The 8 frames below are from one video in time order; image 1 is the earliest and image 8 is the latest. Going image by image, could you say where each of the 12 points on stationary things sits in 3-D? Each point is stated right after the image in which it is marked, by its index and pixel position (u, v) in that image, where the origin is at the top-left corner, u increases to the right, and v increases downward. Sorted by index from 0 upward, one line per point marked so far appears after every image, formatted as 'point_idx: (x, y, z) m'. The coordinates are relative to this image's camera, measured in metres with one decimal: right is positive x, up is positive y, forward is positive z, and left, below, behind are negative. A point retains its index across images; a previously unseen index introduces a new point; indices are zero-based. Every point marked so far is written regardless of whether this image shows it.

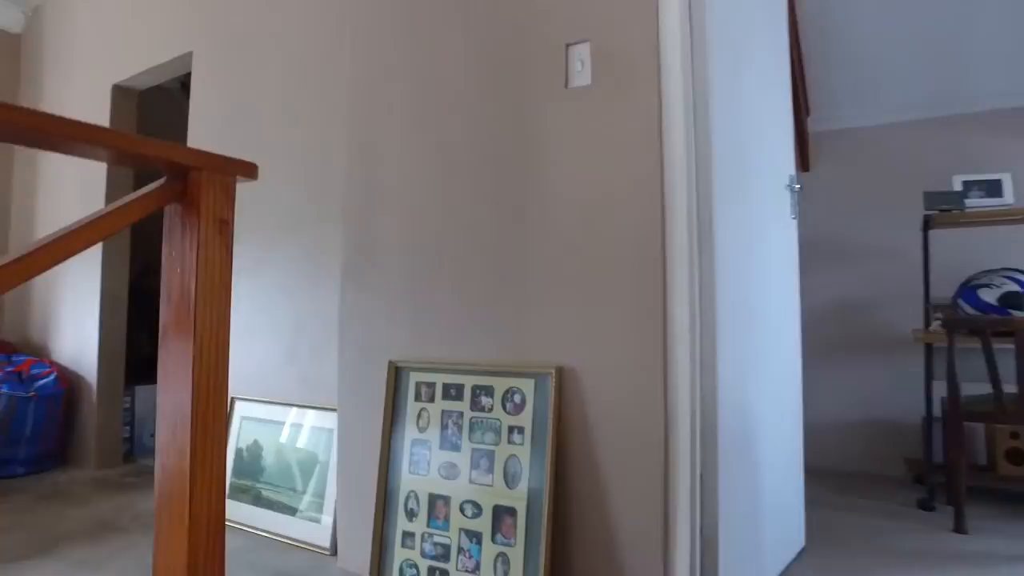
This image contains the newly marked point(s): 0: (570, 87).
0: (+0.2, +0.5, +1.7) m
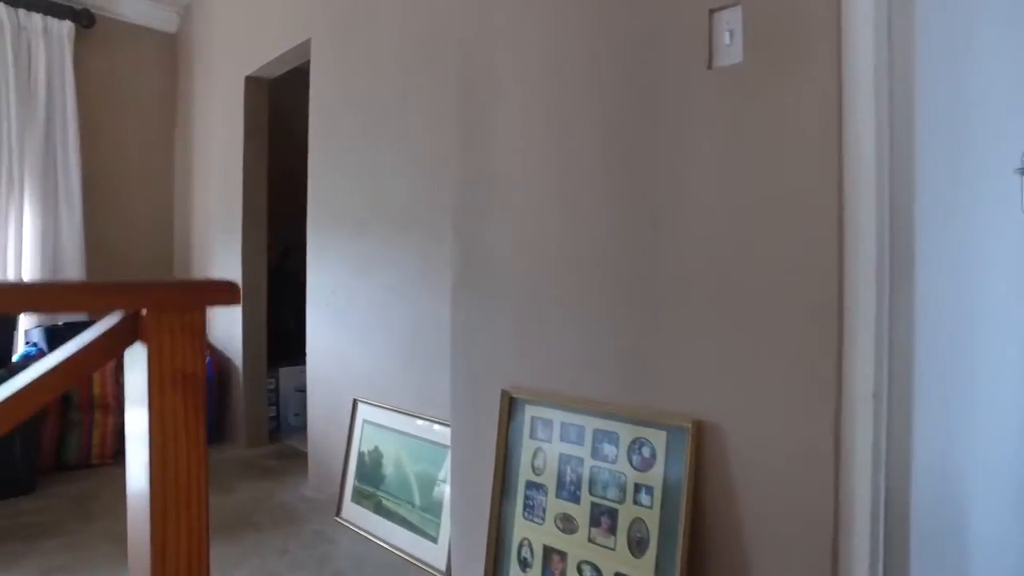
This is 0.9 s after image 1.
0: (+0.4, +0.5, +1.3) m
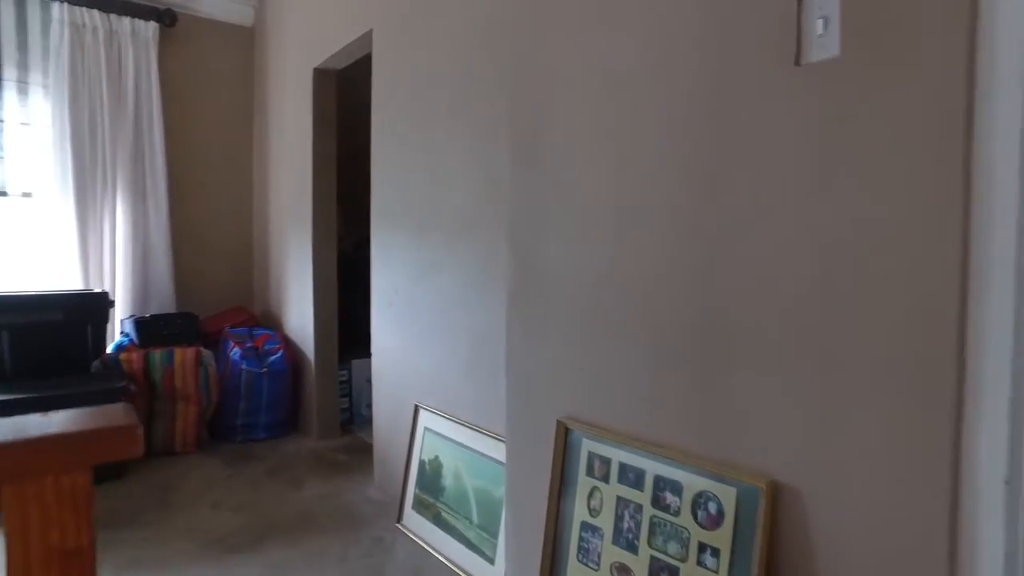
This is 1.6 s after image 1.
0: (+0.5, +0.4, +1.1) m
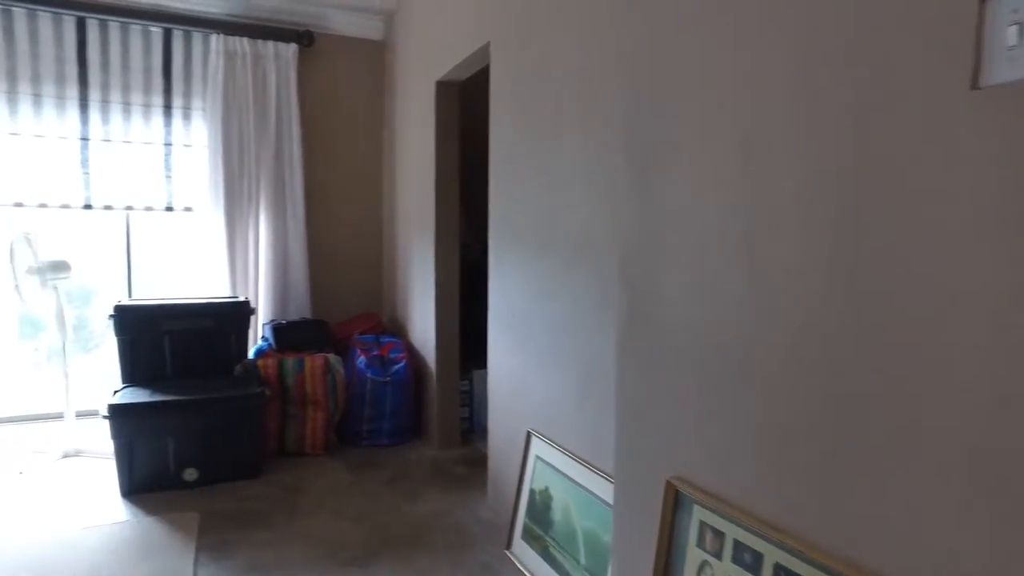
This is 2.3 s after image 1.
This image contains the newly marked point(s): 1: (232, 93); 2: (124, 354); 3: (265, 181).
0: (+0.6, +0.3, +0.9) m
1: (-1.8, +1.2, +4.1) m
2: (-2.0, -0.4, +3.4) m
3: (-1.6, +0.7, +4.2) m
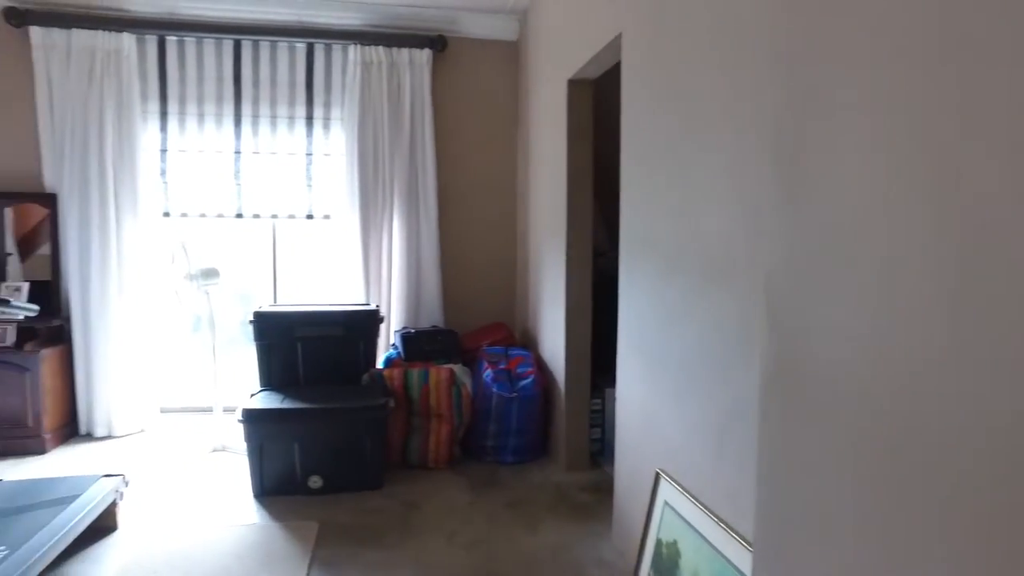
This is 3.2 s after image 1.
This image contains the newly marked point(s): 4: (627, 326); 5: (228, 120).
0: (+0.7, +0.2, +0.5) m
1: (-0.9, +1.2, +4.1) m
2: (-1.4, -0.4, +3.6) m
3: (-0.7, +0.6, +4.2) m
4: (+0.4, -0.1, +2.6) m
5: (-1.8, +1.0, +4.1) m
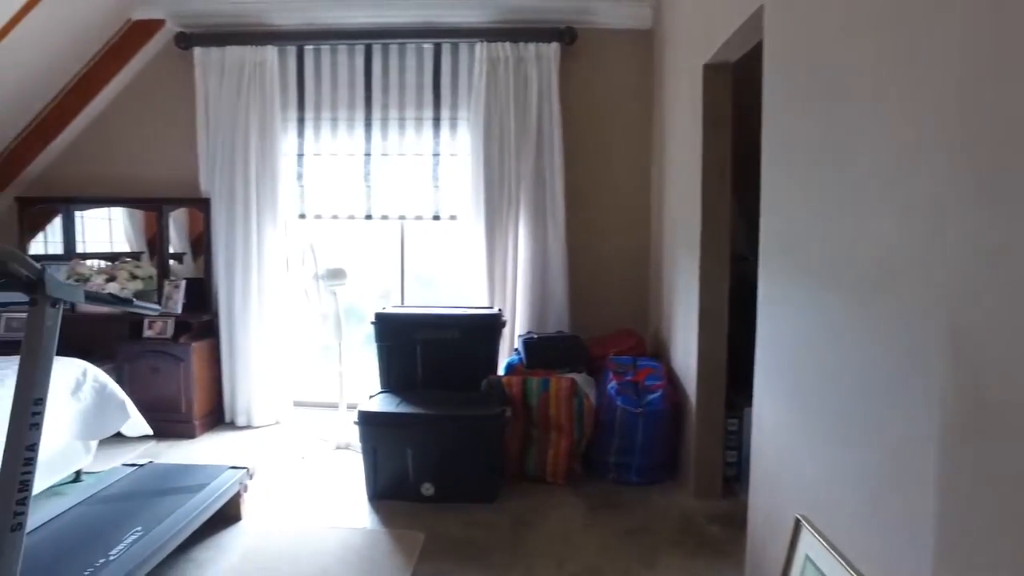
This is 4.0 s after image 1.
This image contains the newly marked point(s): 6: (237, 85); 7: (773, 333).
0: (+0.6, +0.2, +0.1) m
1: (-0.1, +1.2, +4.0) m
2: (-0.7, -0.4, +3.6) m
3: (+0.1, +0.6, +4.0) m
4: (+0.8, -0.2, +2.2) m
5: (-1.0, +1.0, +4.2) m
6: (-1.7, +1.3, +4.1) m
7: (+0.8, -0.1, +2.1) m
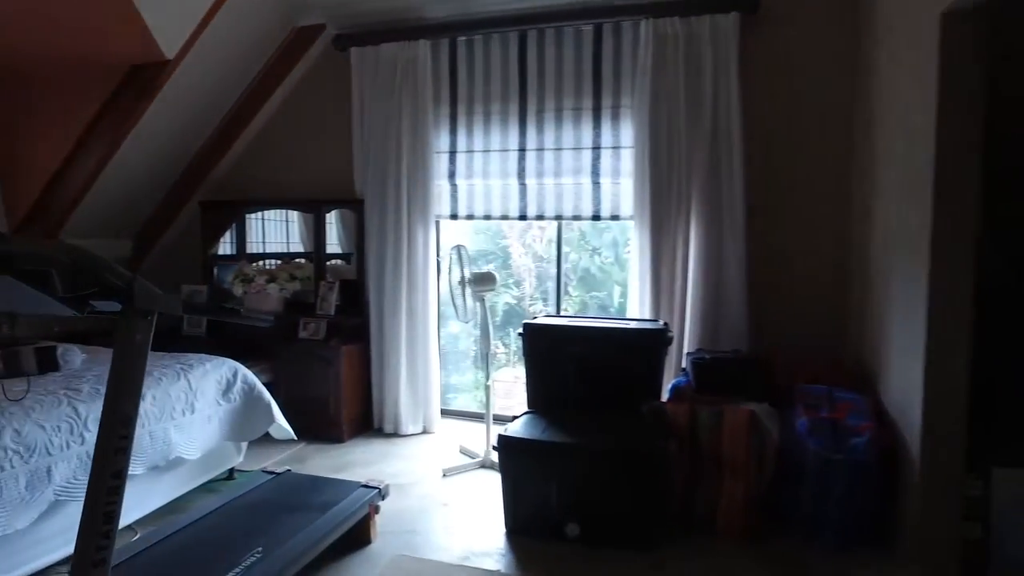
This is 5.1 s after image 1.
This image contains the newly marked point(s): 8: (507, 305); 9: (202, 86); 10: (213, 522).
0: (+0.5, +0.1, -0.5) m
1: (+0.8, +1.1, +3.5) m
2: (+0.1, -0.4, +3.2) m
3: (+1.0, +0.6, +3.5) m
4: (+1.3, -0.2, +1.5) m
5: (0.0, +1.0, +3.9) m
6: (-0.7, +1.3, +4.0) m
7: (+1.2, -0.2, +1.4) m
8: (0.0, -0.1, +4.3) m
9: (-1.9, +1.2, +3.9) m
10: (-1.2, -0.9, +2.5) m
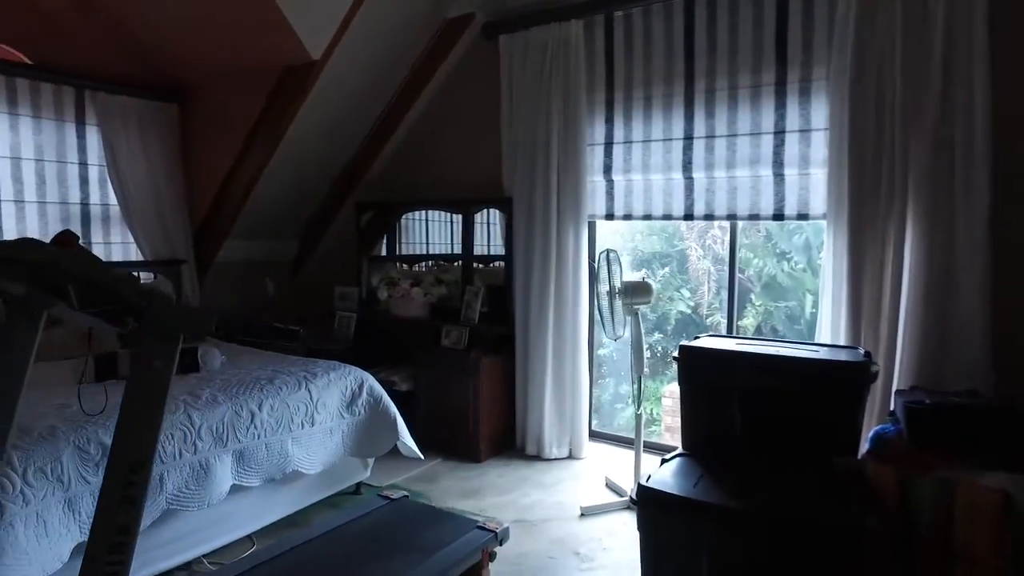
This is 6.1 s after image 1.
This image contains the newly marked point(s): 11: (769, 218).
0: (+0.1, +0.1, -1.0) m
1: (+1.5, +1.0, +2.7) m
2: (+0.7, -0.5, +2.7) m
3: (+1.7, +0.5, +2.7) m
4: (+1.4, -0.3, +0.7) m
5: (+0.8, +0.9, +3.3) m
6: (+0.2, +1.2, +3.6) m
7: (+1.3, -0.3, +0.6) m
8: (+0.9, -0.2, +3.7) m
9: (-1.0, +1.2, +3.9) m
10: (-0.7, -0.9, +2.3) m
11: (+1.2, +0.3, +3.1) m
